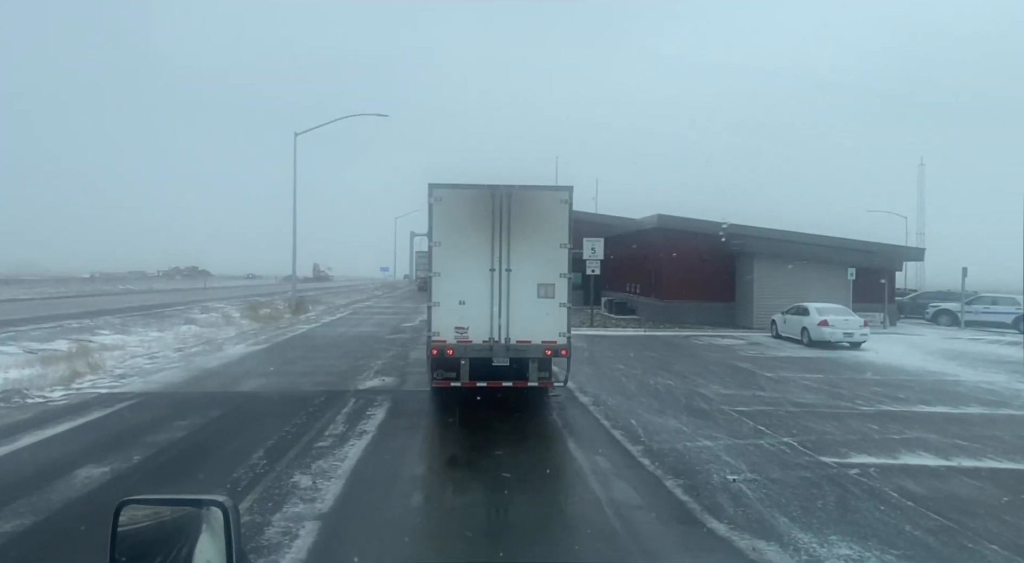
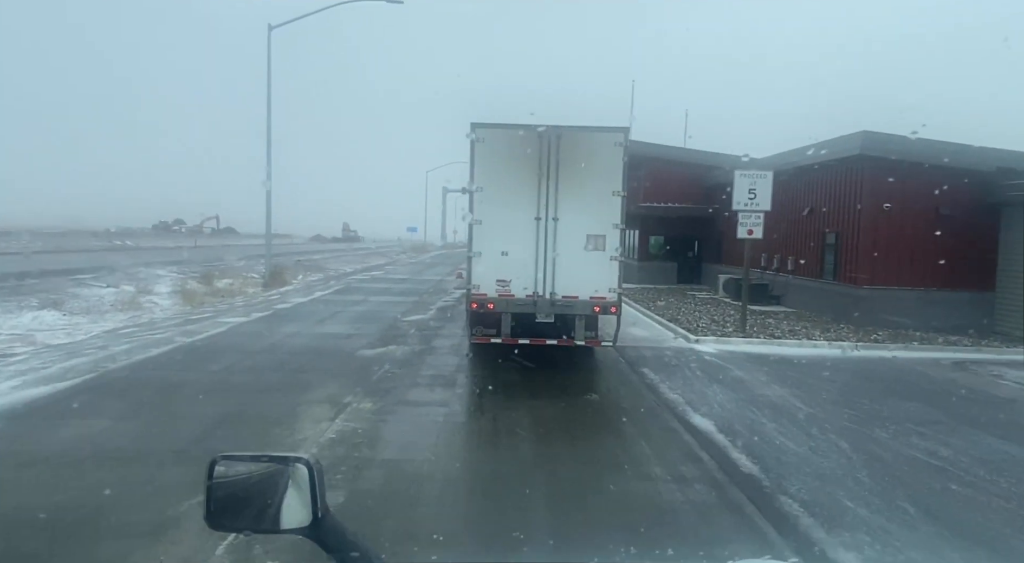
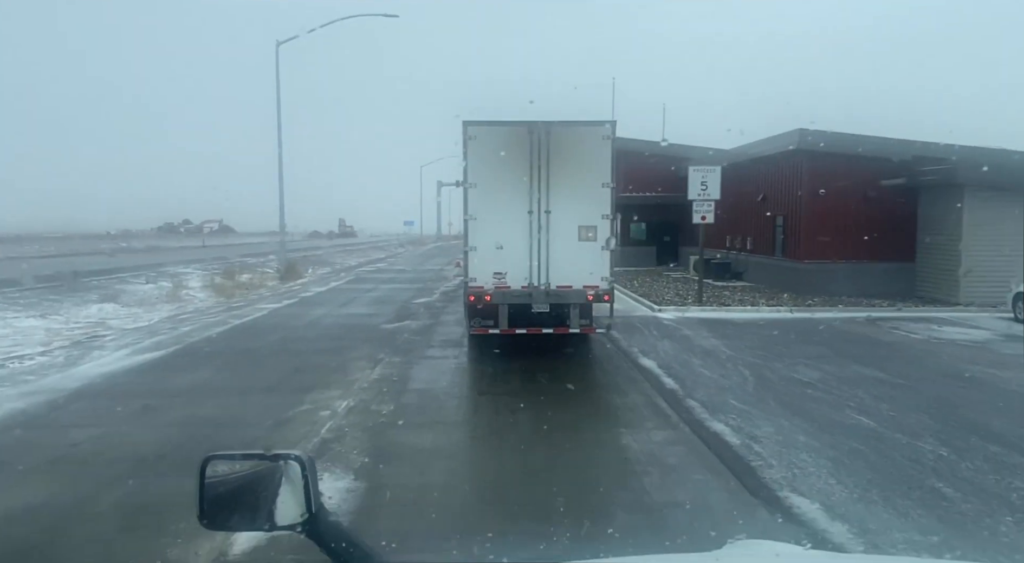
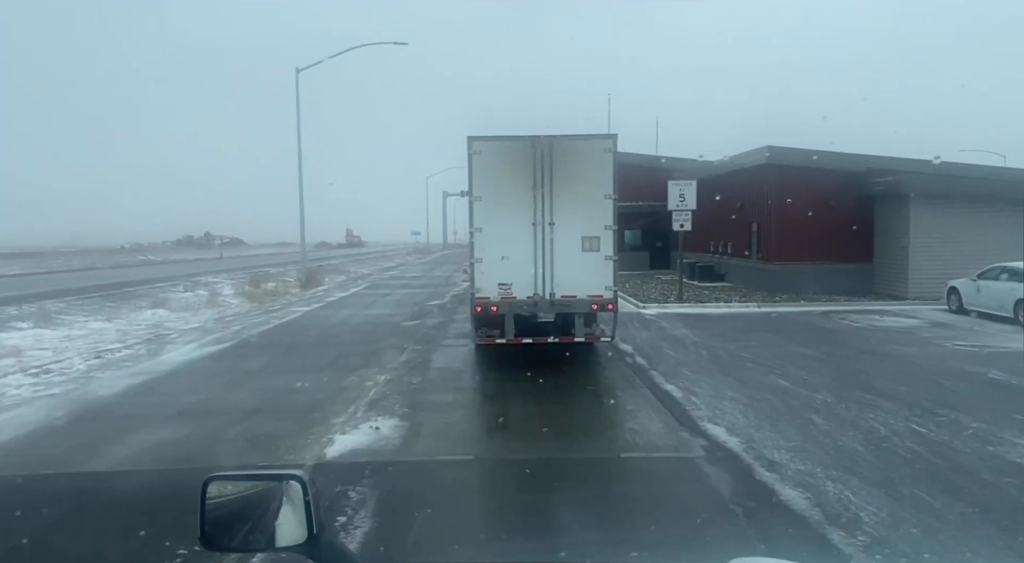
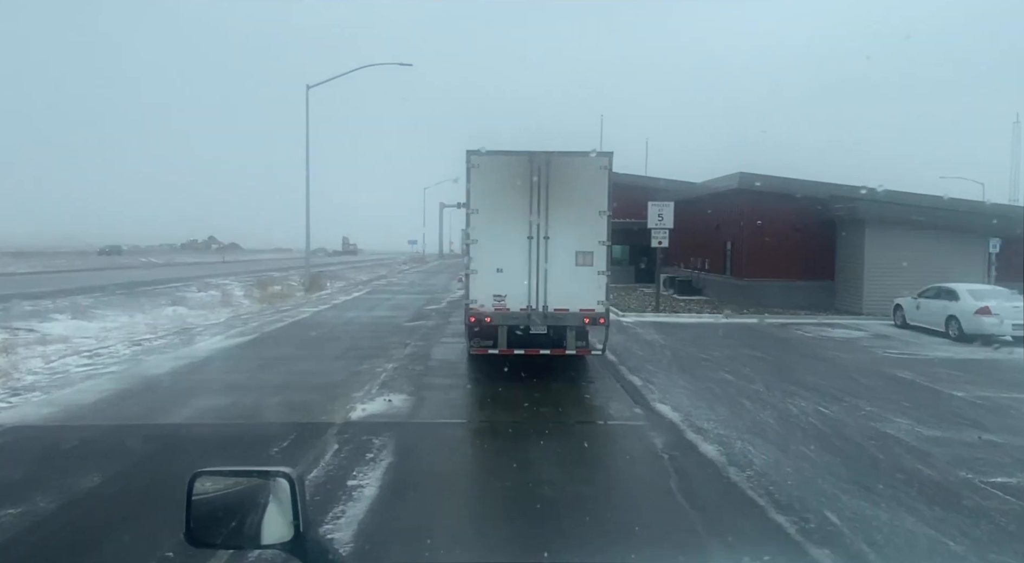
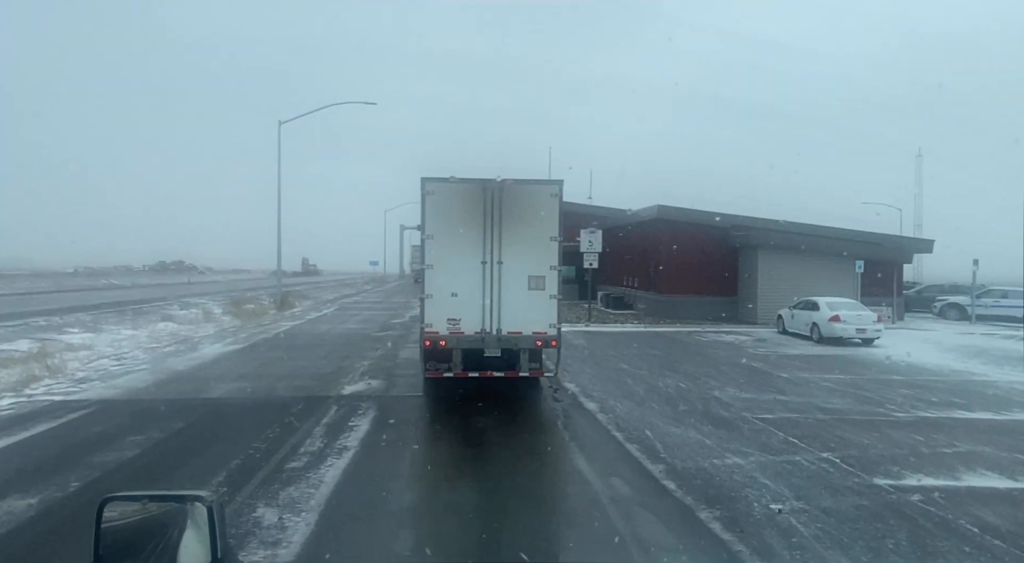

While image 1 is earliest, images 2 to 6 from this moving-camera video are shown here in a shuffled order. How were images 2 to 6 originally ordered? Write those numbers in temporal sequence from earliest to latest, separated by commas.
6, 5, 4, 3, 2
